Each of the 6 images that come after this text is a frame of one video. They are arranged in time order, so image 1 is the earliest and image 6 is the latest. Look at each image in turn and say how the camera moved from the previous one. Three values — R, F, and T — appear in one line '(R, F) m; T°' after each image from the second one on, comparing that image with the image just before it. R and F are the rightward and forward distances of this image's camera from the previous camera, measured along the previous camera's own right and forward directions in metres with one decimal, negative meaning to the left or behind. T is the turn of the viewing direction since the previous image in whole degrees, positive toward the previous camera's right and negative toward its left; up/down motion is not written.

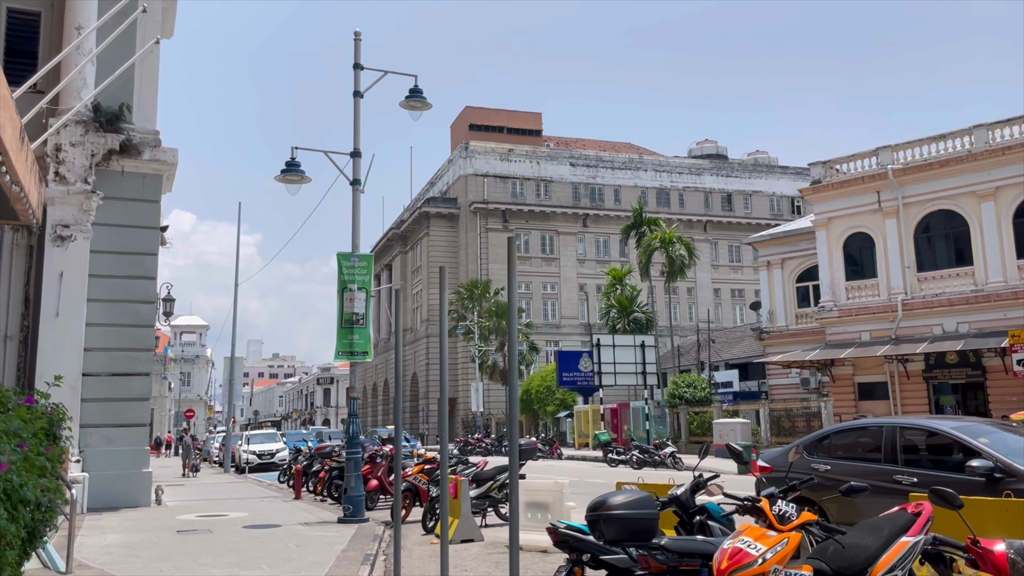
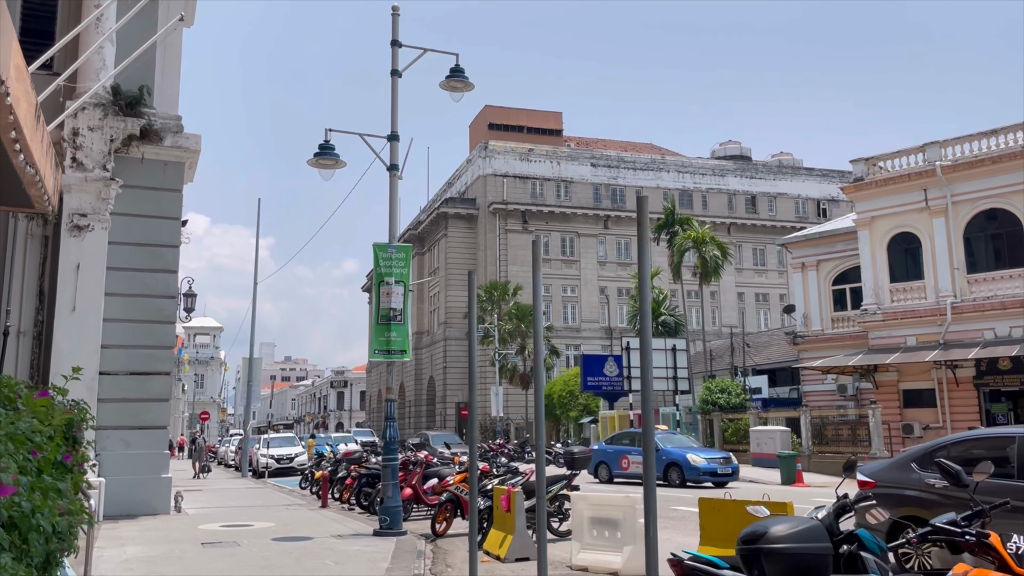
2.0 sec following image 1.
(-0.6, +1.1) m; -1°
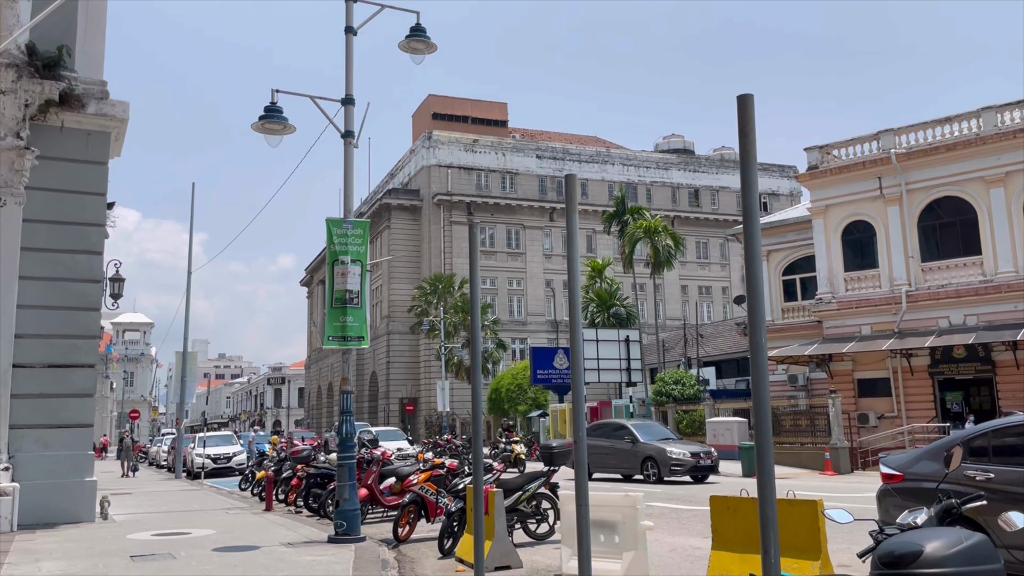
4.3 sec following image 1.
(-0.4, +1.1) m; +4°
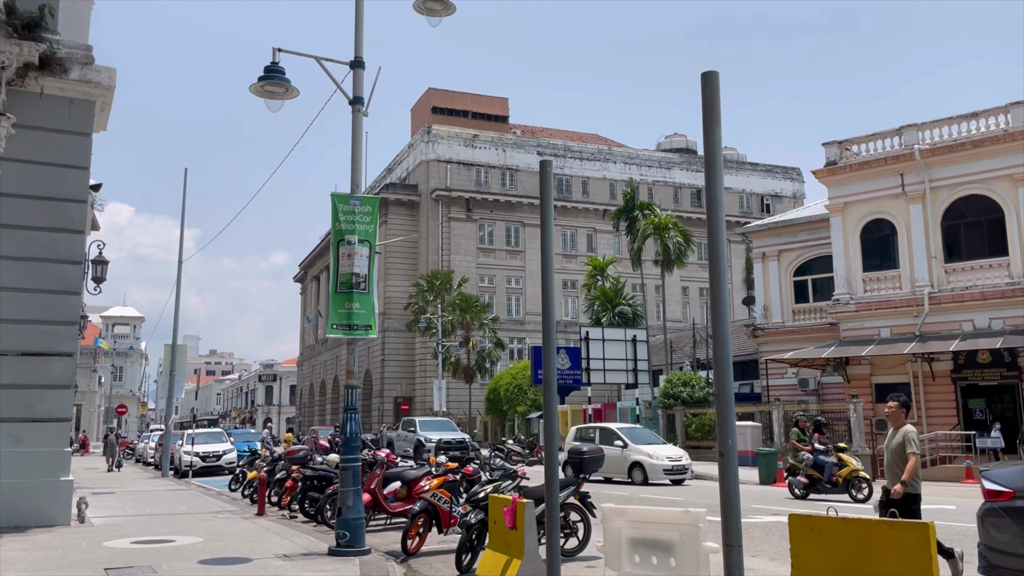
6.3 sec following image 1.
(-0.4, +1.2) m; 0°
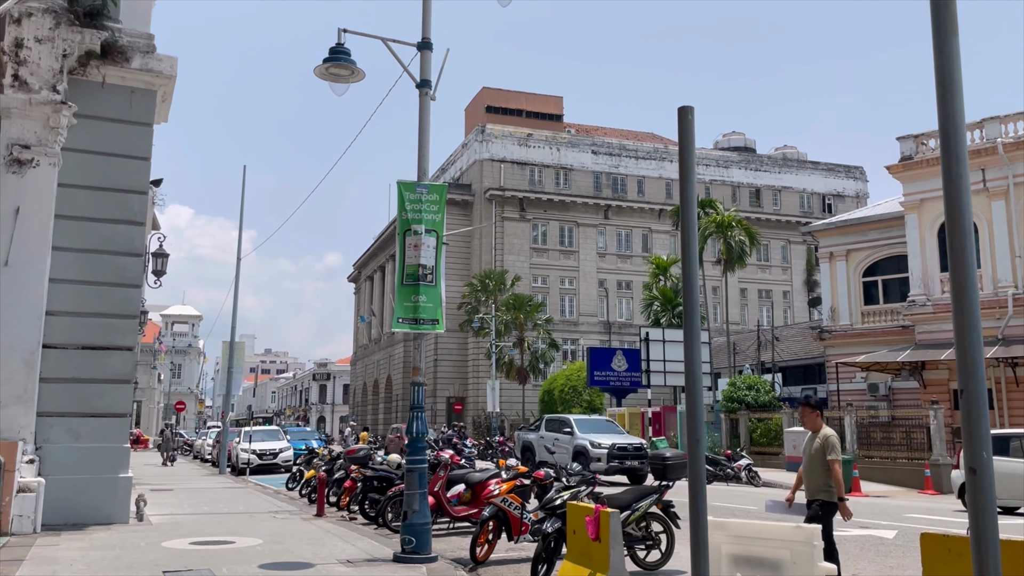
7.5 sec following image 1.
(-0.3, +0.6) m; -3°
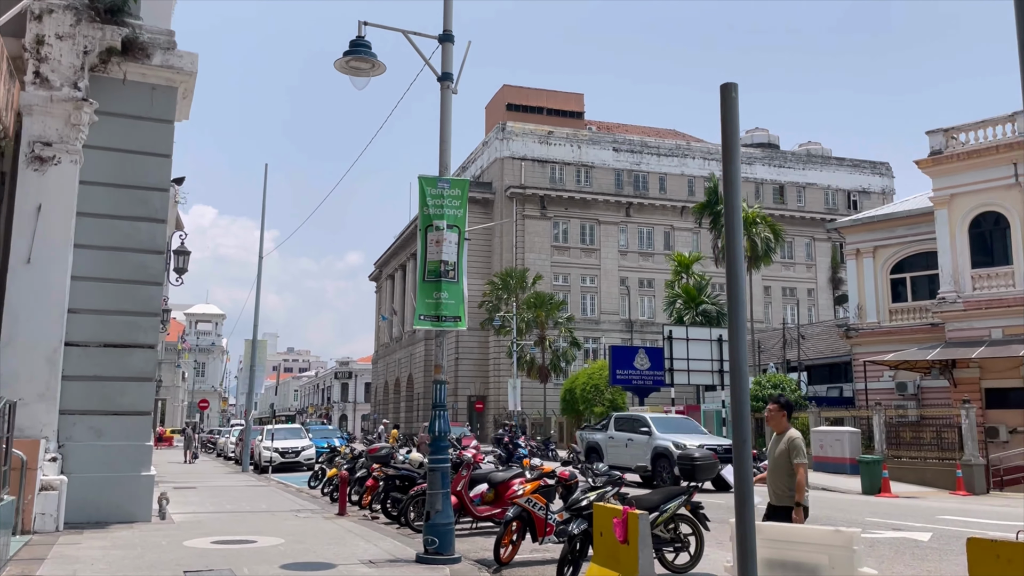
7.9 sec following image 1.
(0.0, +0.2) m; -1°
